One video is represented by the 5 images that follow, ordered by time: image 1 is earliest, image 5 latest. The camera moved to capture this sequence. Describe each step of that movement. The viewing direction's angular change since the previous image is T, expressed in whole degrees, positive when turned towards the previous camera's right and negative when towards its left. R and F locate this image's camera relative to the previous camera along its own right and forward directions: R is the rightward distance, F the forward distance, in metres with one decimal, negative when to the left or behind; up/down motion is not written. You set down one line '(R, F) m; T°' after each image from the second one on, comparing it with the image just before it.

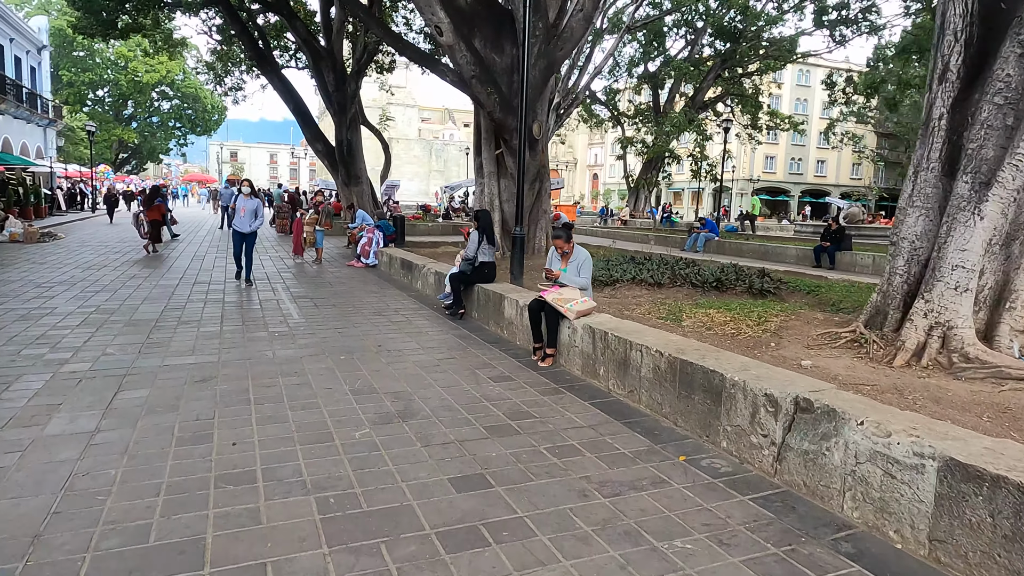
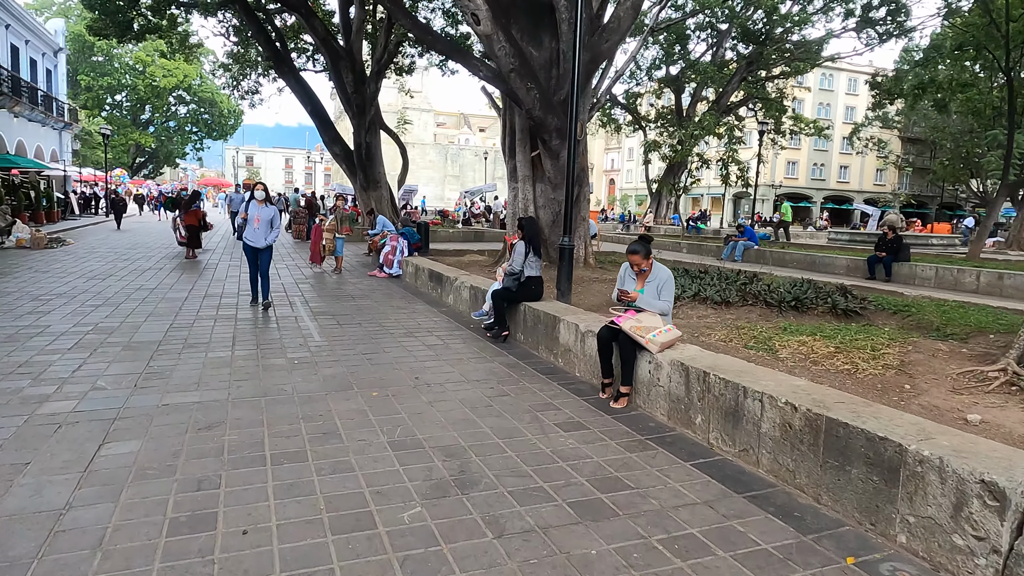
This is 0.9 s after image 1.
(-0.4, +0.9) m; -1°
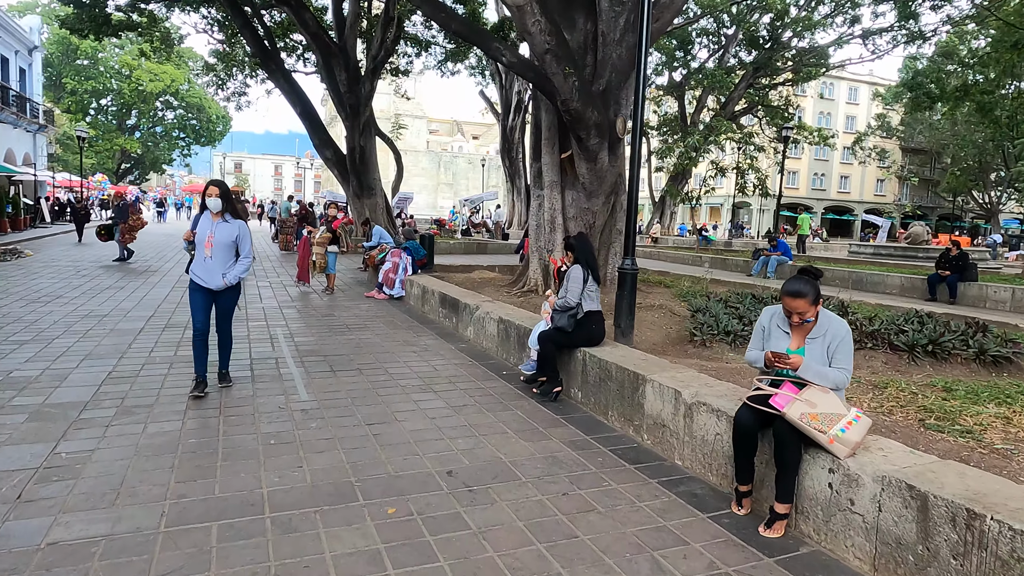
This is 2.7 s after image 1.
(-0.5, +1.7) m; +1°
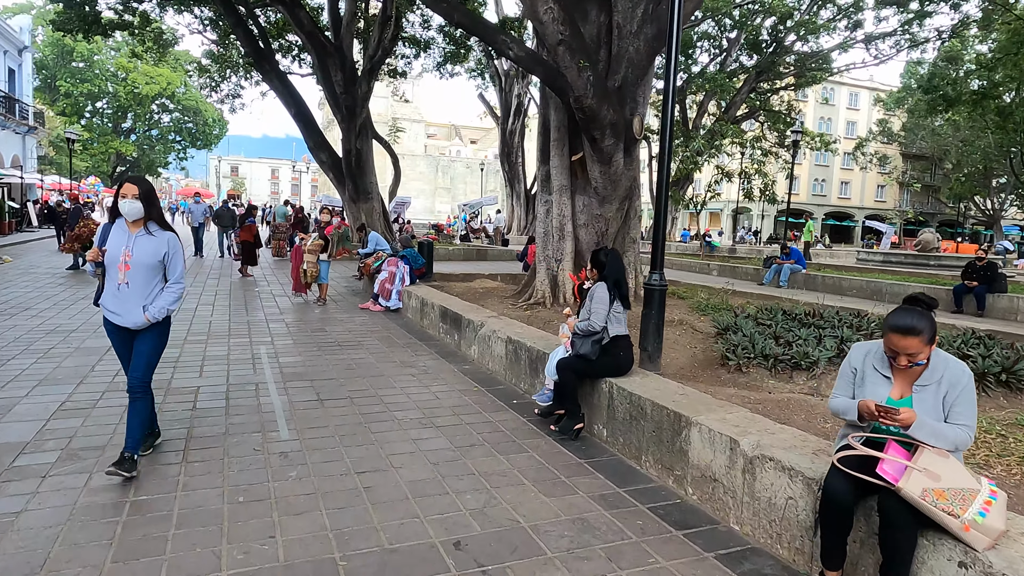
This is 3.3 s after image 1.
(-0.1, +0.7) m; 0°
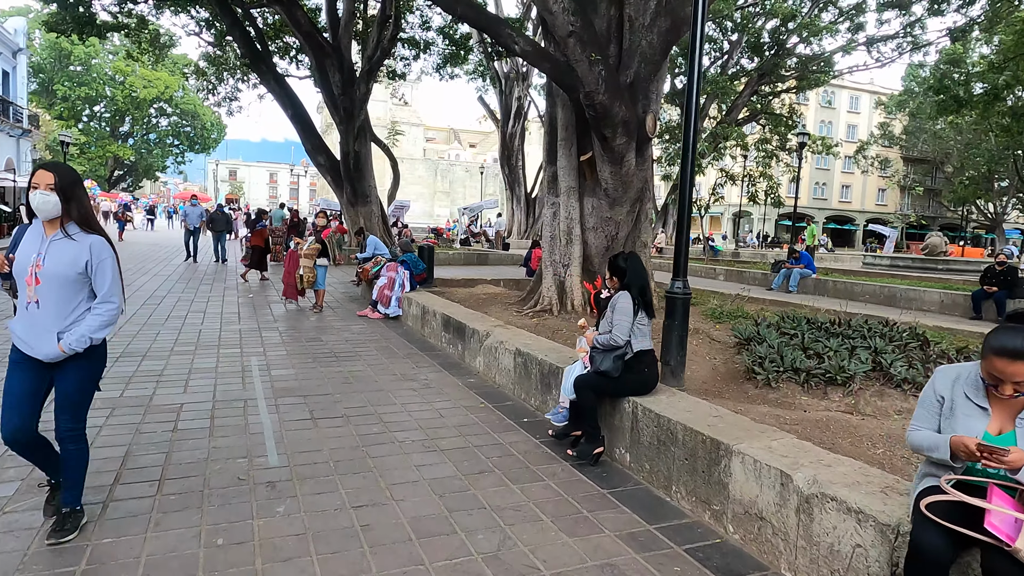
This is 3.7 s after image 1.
(-0.1, +0.4) m; 0°
